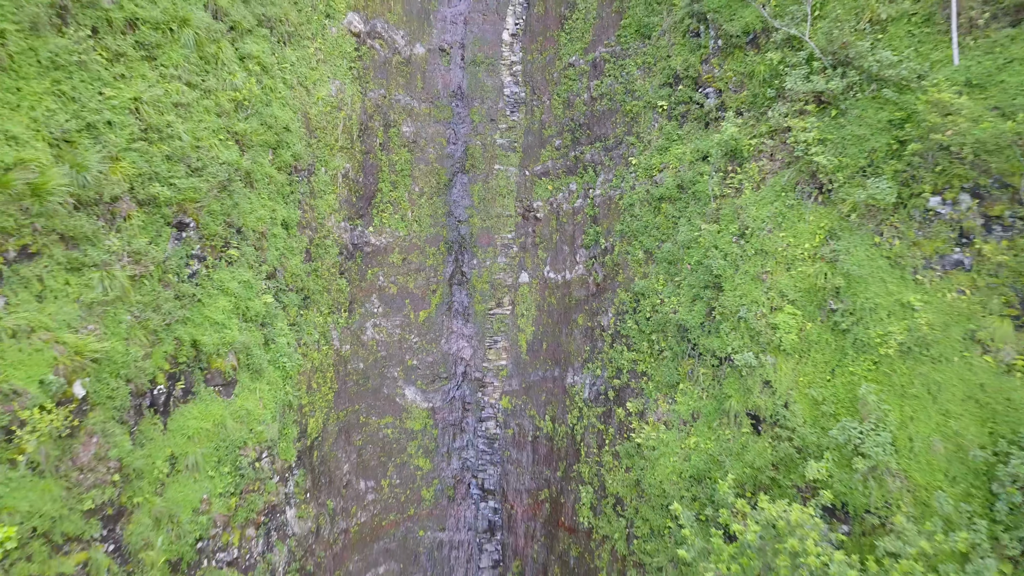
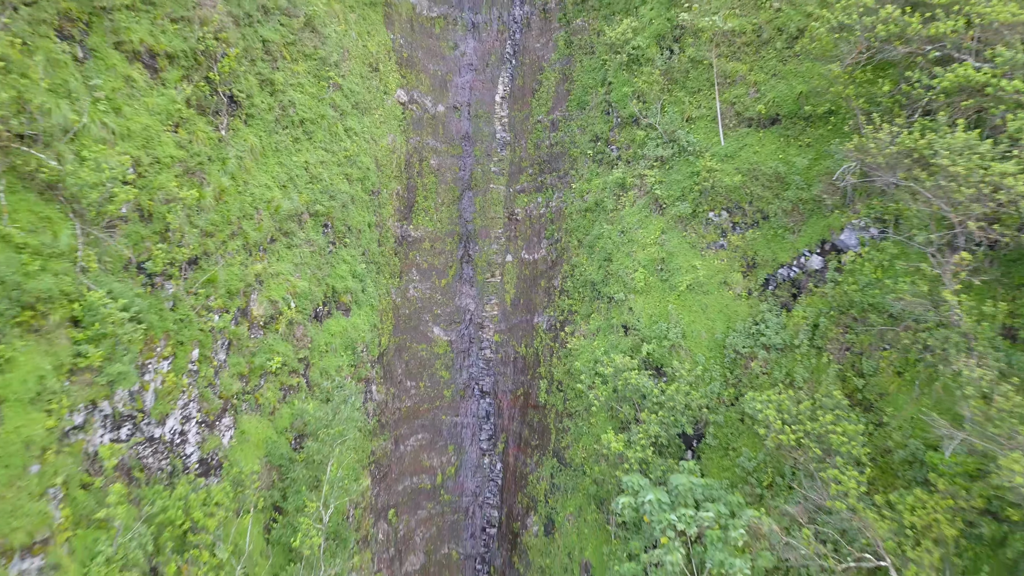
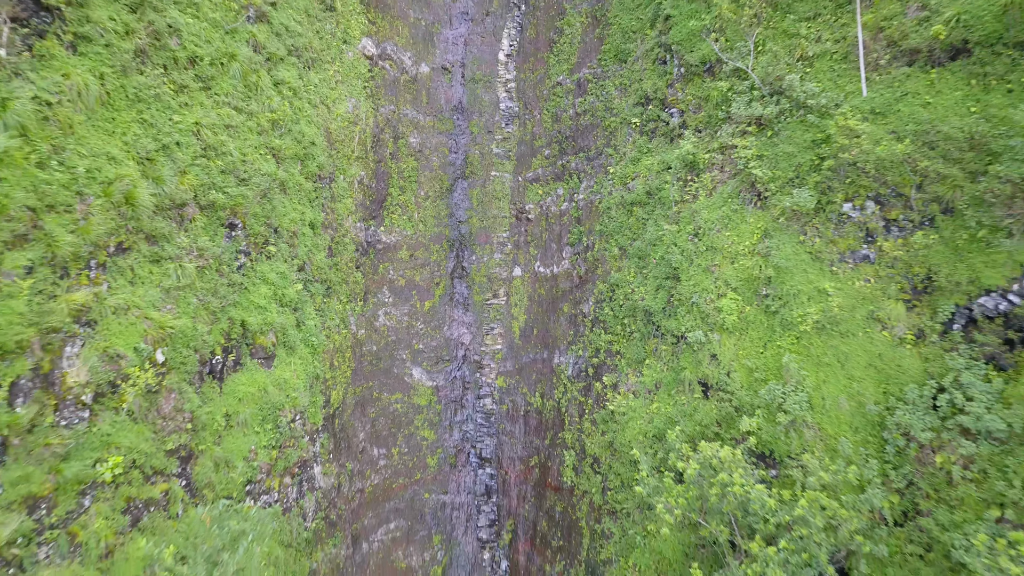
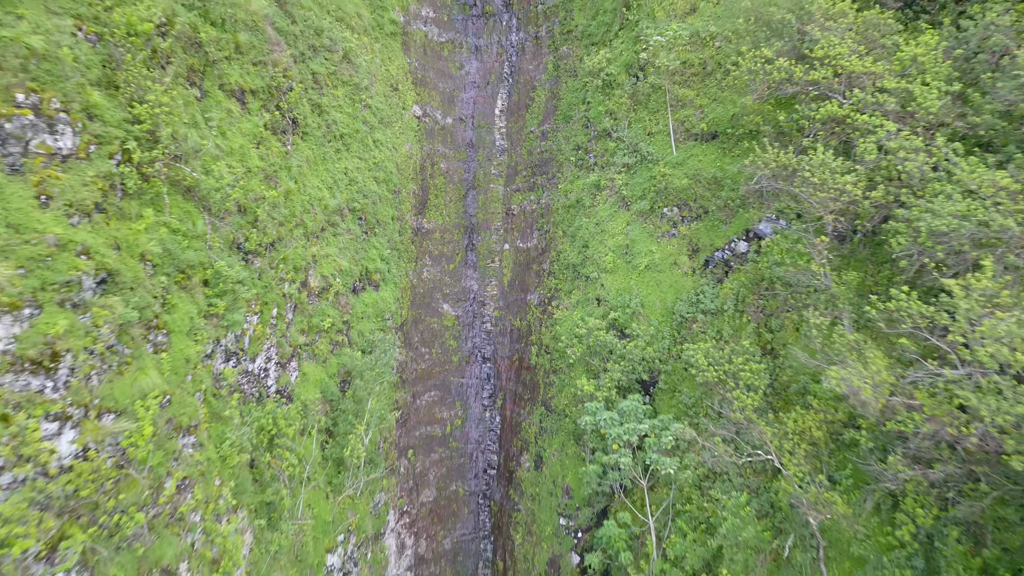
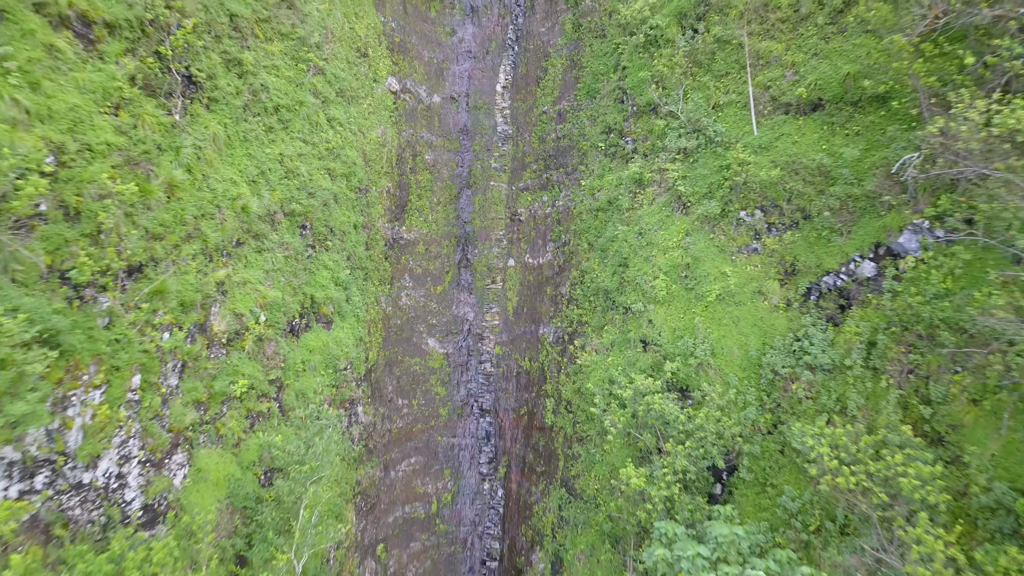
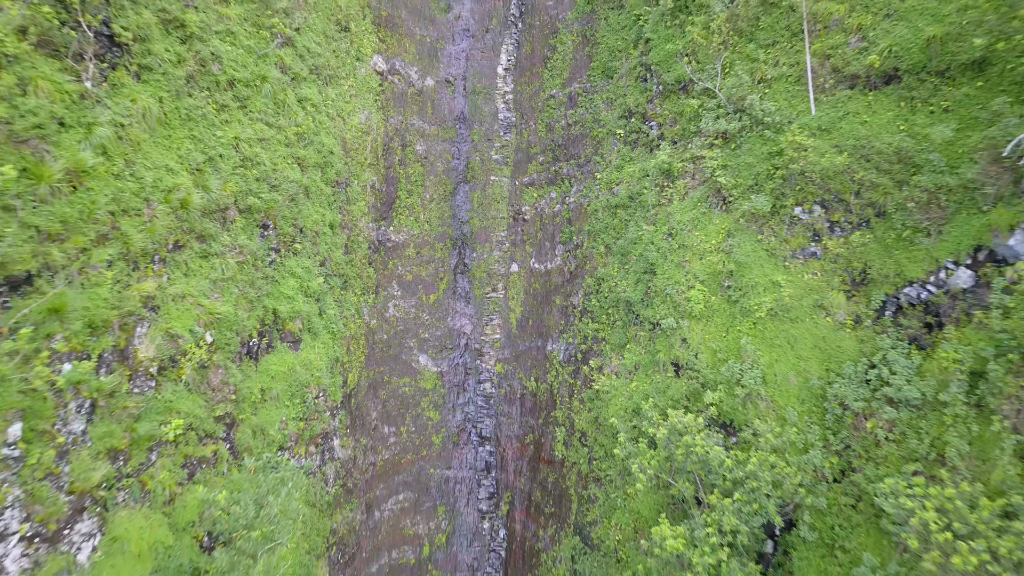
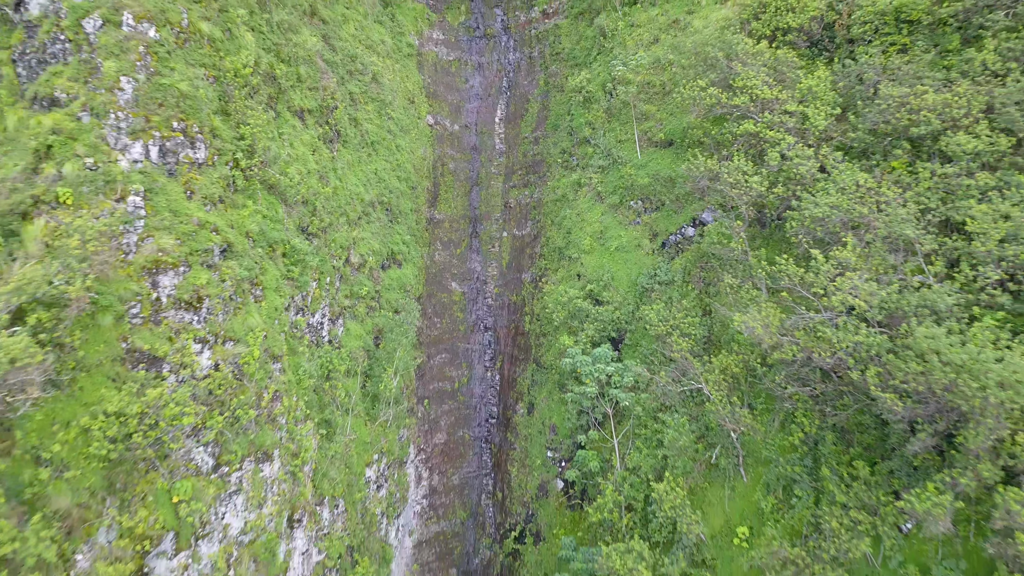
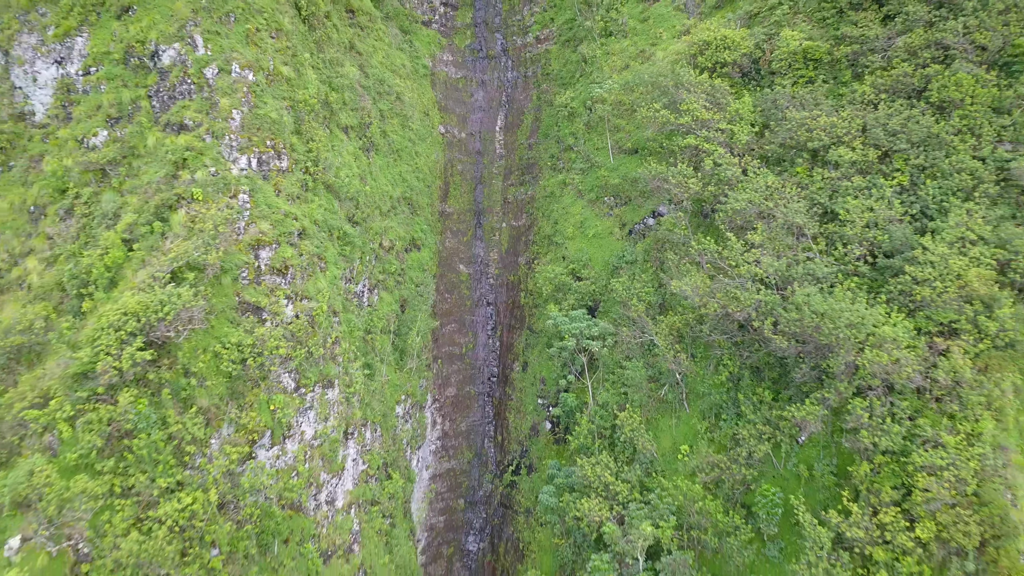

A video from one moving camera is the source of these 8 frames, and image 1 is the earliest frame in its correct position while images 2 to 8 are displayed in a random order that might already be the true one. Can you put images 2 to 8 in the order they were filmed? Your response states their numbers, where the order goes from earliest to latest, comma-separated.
3, 6, 5, 2, 4, 7, 8
